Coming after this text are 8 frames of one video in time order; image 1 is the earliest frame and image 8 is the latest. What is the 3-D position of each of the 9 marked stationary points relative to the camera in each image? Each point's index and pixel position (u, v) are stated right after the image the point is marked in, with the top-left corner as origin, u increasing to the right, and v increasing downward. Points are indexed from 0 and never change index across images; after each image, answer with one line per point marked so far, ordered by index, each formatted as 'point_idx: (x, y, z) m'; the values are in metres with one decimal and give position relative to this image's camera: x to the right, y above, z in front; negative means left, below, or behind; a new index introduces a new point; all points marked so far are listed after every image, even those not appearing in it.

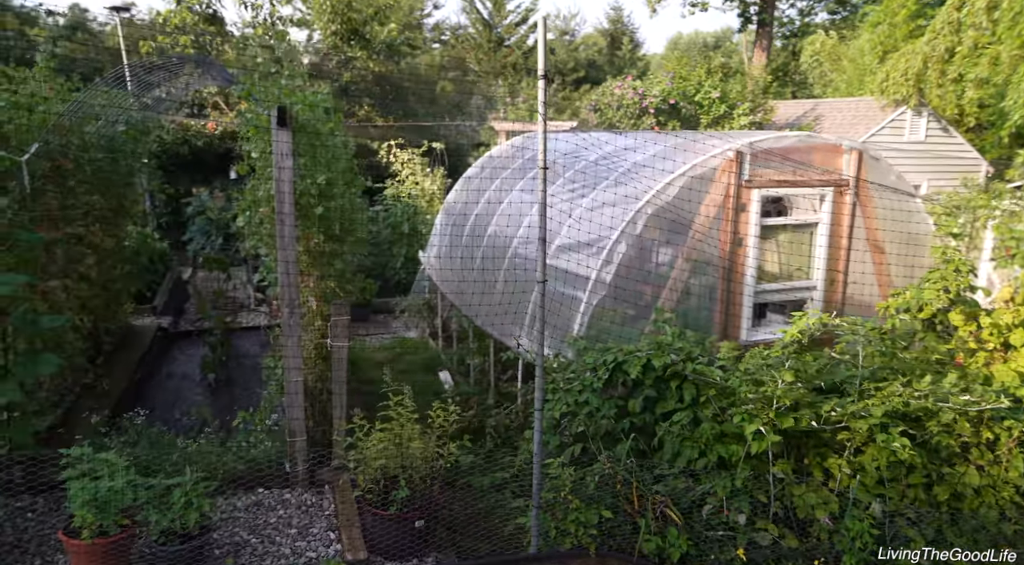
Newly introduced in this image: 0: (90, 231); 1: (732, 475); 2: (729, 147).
0: (-2.8, +0.3, +4.8) m
1: (+1.1, -0.9, +3.6) m
2: (+1.3, +0.8, +4.5) m
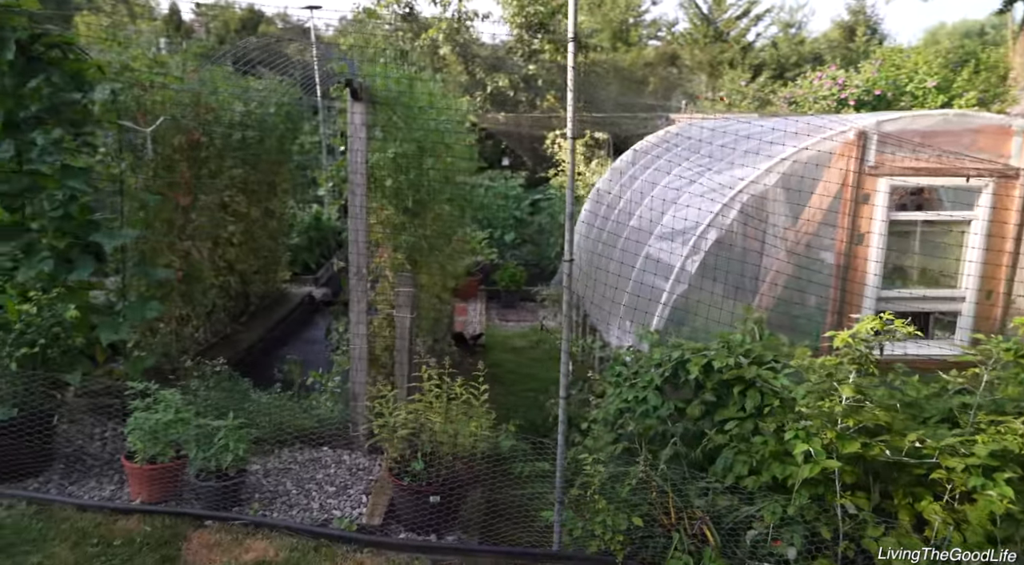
0: (-2.0, +0.6, +5.4) m
1: (+1.1, -0.9, +3.1) m
2: (+1.8, +0.8, +3.9) m
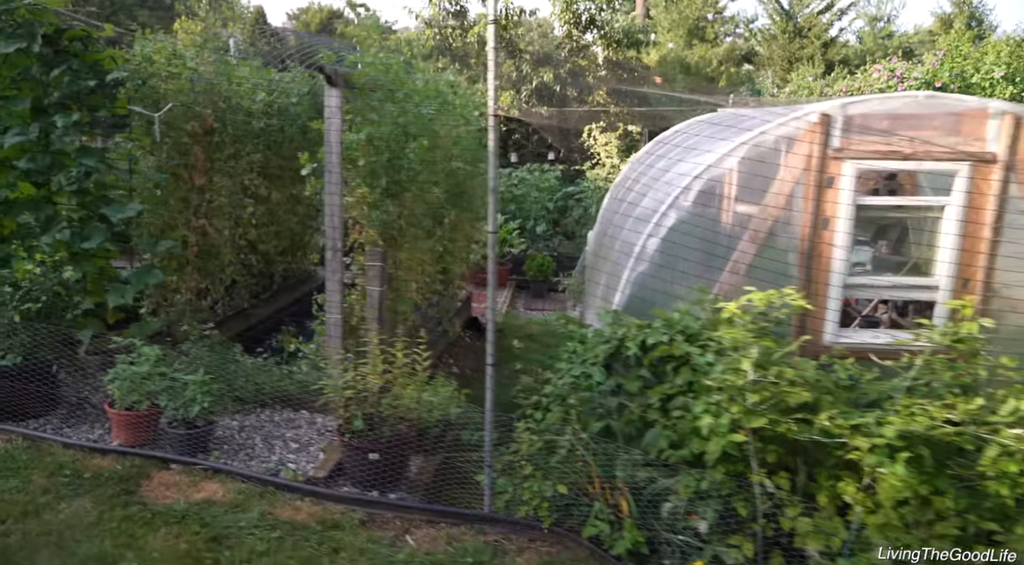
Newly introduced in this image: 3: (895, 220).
0: (-2.1, +0.8, +5.8) m
1: (+0.8, -0.8, +3.1) m
2: (+1.6, +0.9, +3.9) m
3: (+2.1, +0.3, +3.9) m
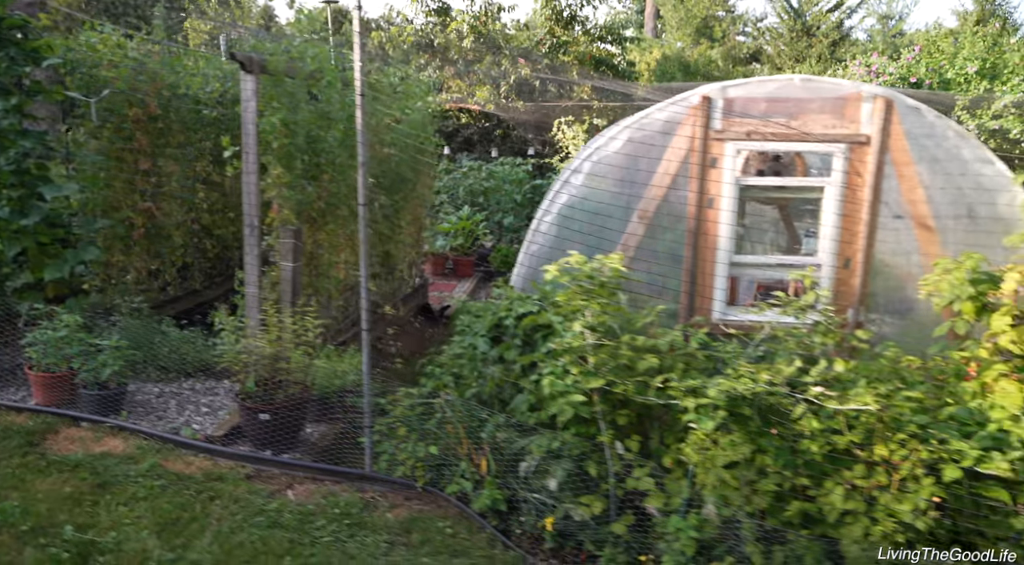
0: (-2.6, +0.9, +6.1) m
1: (+0.2, -0.7, +3.3) m
2: (+1.0, +1.0, +4.0) m
3: (+1.5, +0.4, +4.0) m
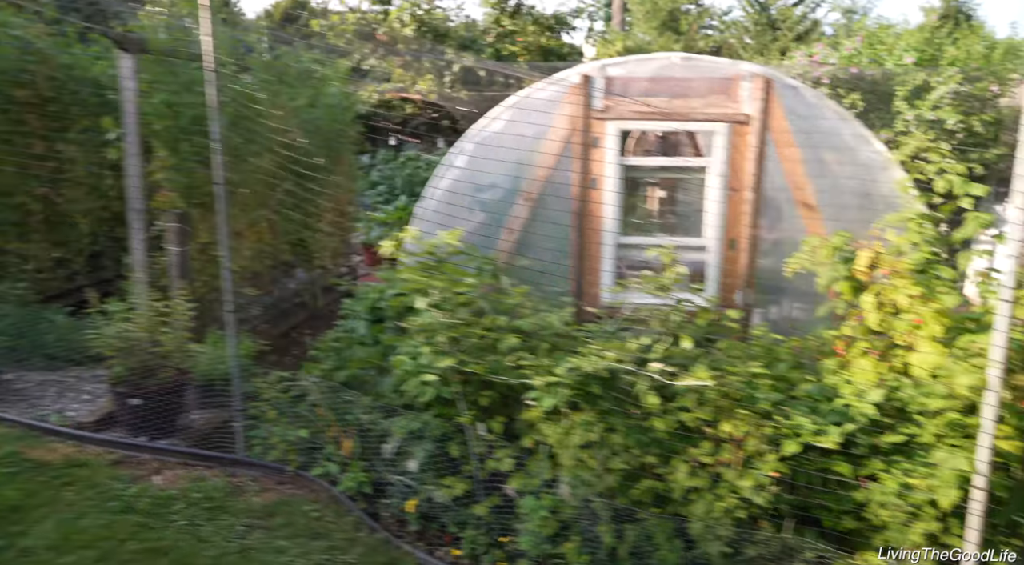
0: (-3.2, +1.0, +6.0) m
1: (-0.4, -0.6, +3.3) m
2: (+0.3, +1.1, +4.0) m
3: (+0.8, +0.6, +4.0) m
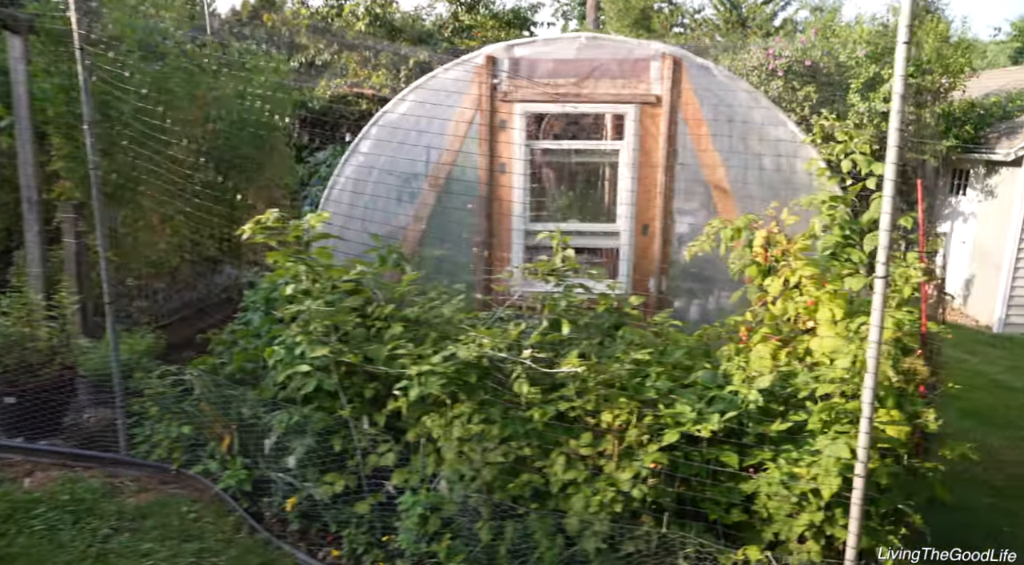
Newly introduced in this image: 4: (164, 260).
0: (-3.8, +1.1, +5.7) m
1: (-0.9, -0.5, +3.1) m
2: (-0.2, +1.2, +3.8) m
3: (+0.3, +0.6, +3.9) m
4: (-2.2, +0.1, +4.6) m
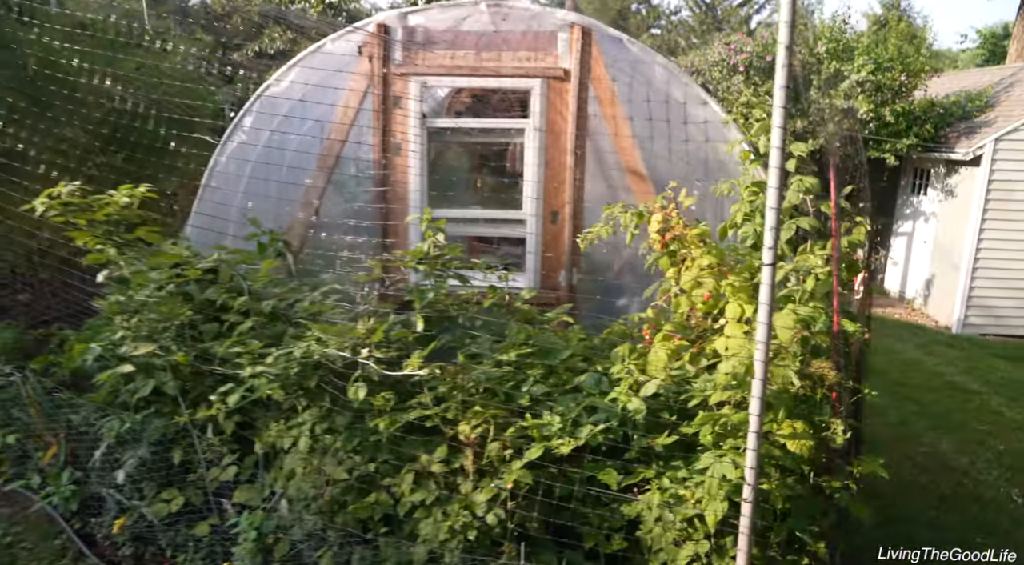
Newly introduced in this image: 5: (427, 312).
0: (-4.3, +1.1, +5.2) m
1: (-1.4, -0.5, +2.7) m
2: (-0.7, +1.2, +3.4) m
3: (-0.2, +0.7, +3.5) m
4: (-2.8, +0.2, +4.2) m
5: (-0.3, -0.1, +2.7) m
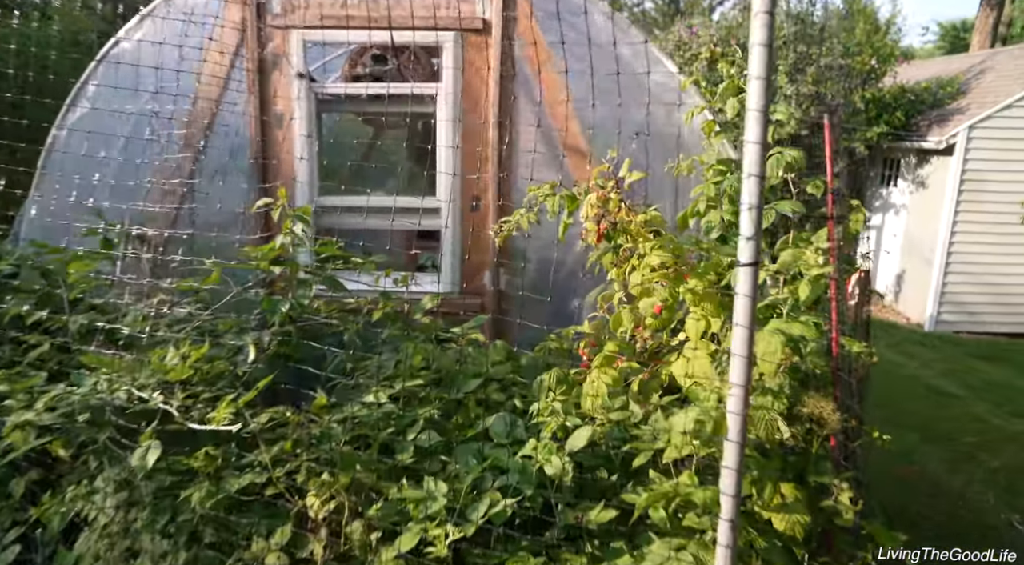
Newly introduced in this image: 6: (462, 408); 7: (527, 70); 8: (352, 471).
0: (-4.8, +1.1, +4.4) m
1: (-1.7, -0.5, +1.9) m
2: (-1.0, +1.2, +2.7) m
3: (-0.5, +0.6, +2.8) m
4: (-3.1, +0.1, +3.4) m
5: (-0.6, -0.1, +2.0) m
6: (-0.1, -0.3, +2.0) m
7: (0.0, +0.8, +2.7) m
8: (-0.4, -0.4, +1.7) m
